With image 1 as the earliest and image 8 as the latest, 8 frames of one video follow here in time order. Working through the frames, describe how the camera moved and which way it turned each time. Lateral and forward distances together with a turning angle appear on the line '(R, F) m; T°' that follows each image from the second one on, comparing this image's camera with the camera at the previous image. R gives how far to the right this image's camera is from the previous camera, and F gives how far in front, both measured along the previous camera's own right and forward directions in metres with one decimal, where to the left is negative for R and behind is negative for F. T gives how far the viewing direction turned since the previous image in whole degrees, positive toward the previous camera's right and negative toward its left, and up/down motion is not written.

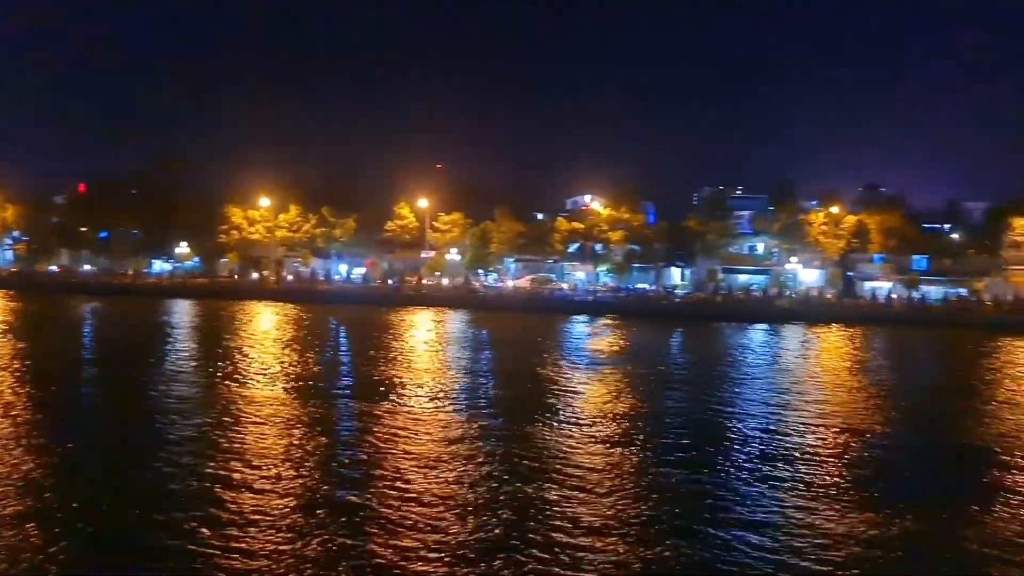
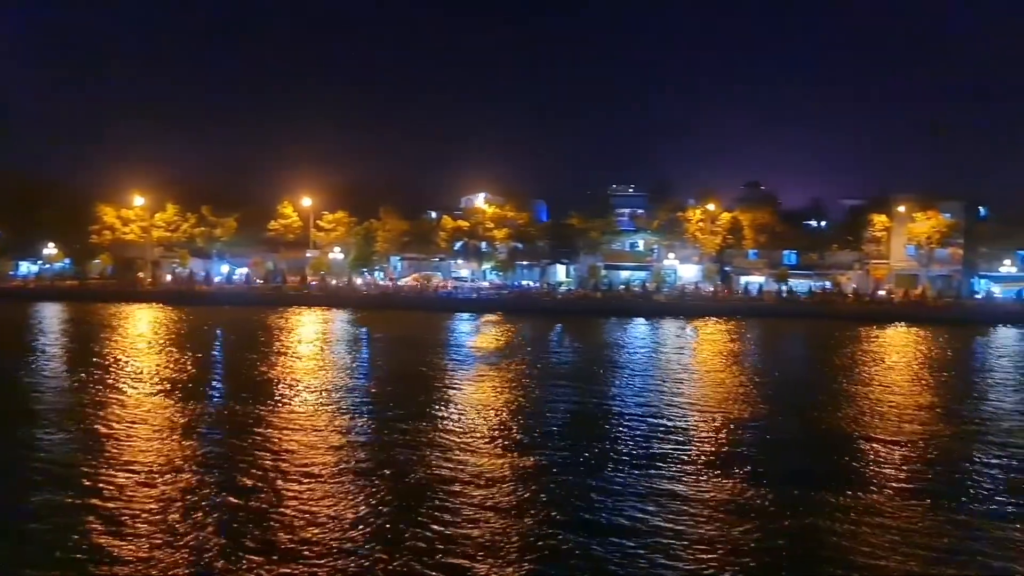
(0.0, -0.1) m; +7°
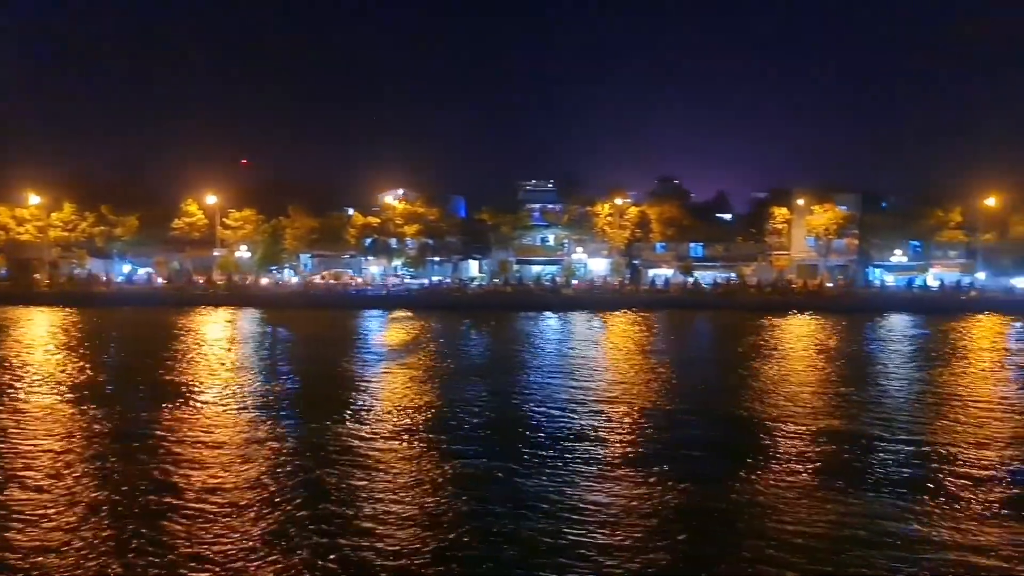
(0.0, -0.1) m; +5°
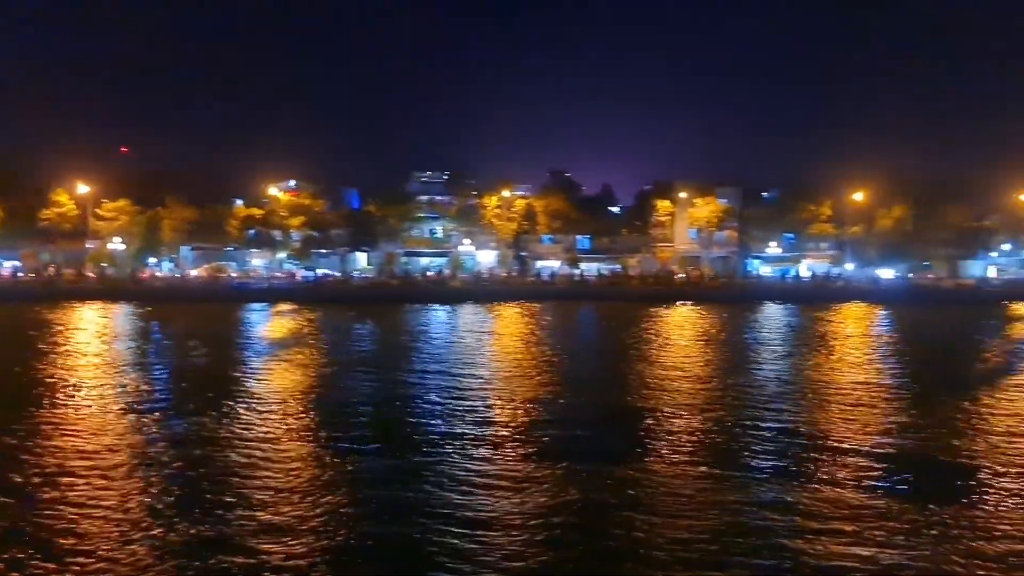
(+0.9, -0.1) m; +6°
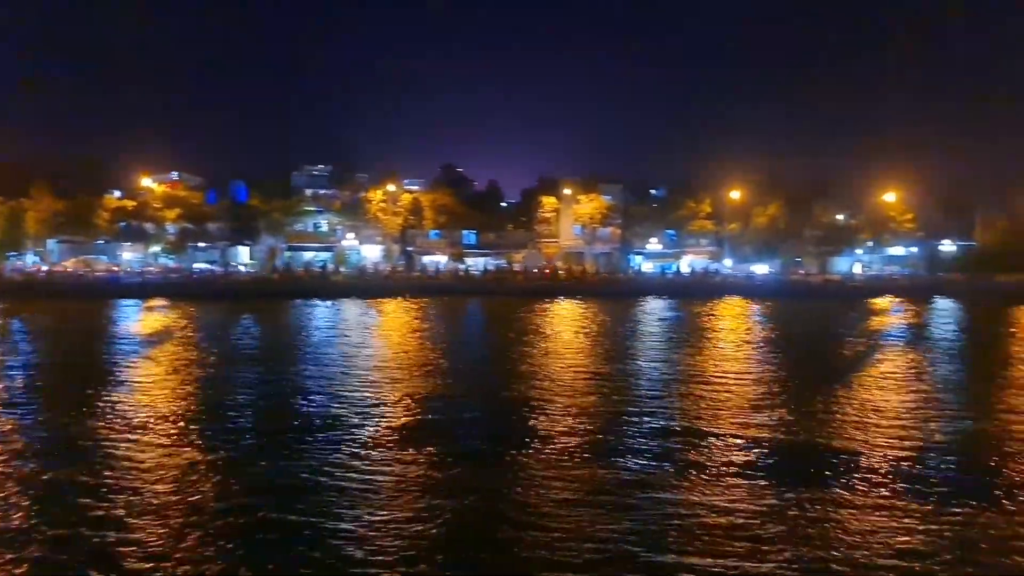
(+0.2, 0.0) m; +7°
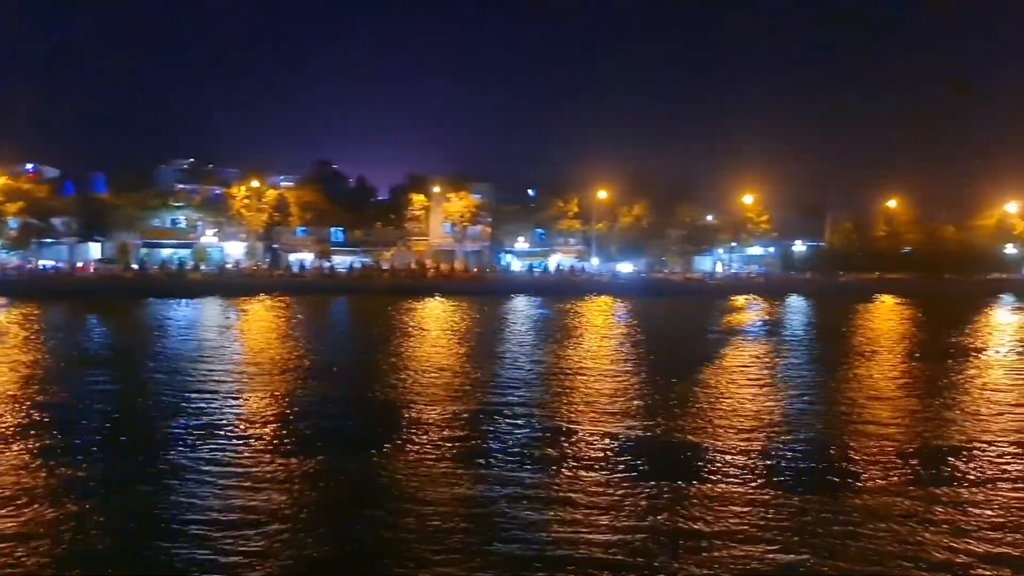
(+0.3, 0.0) m; +7°
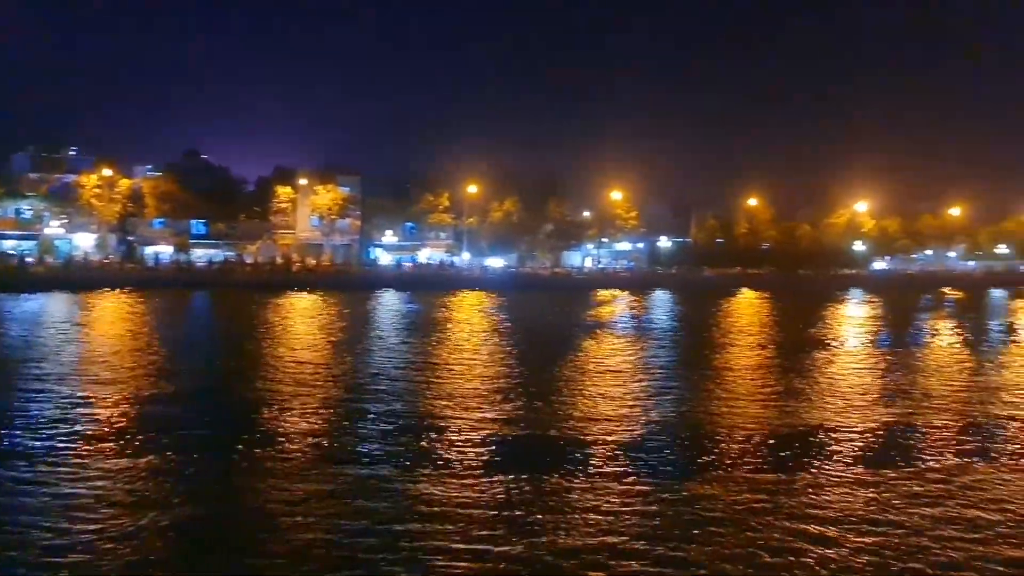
(+0.4, +0.1) m; +7°
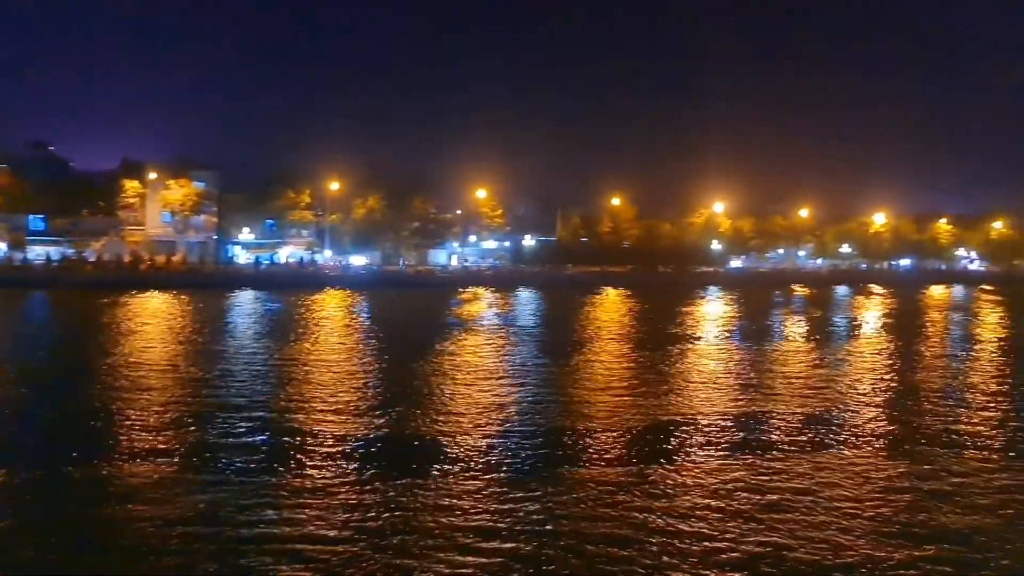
(+0.2, +0.4) m; +8°
